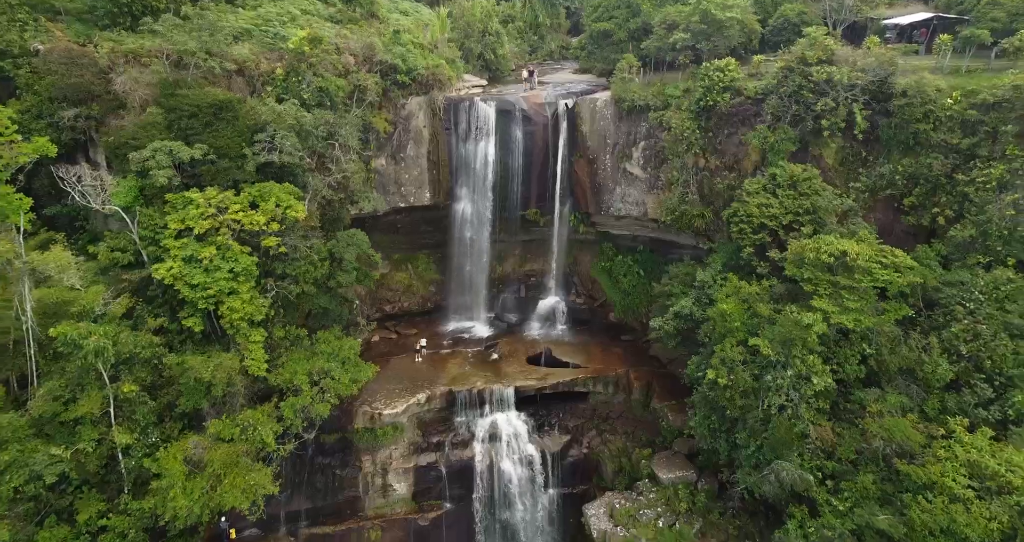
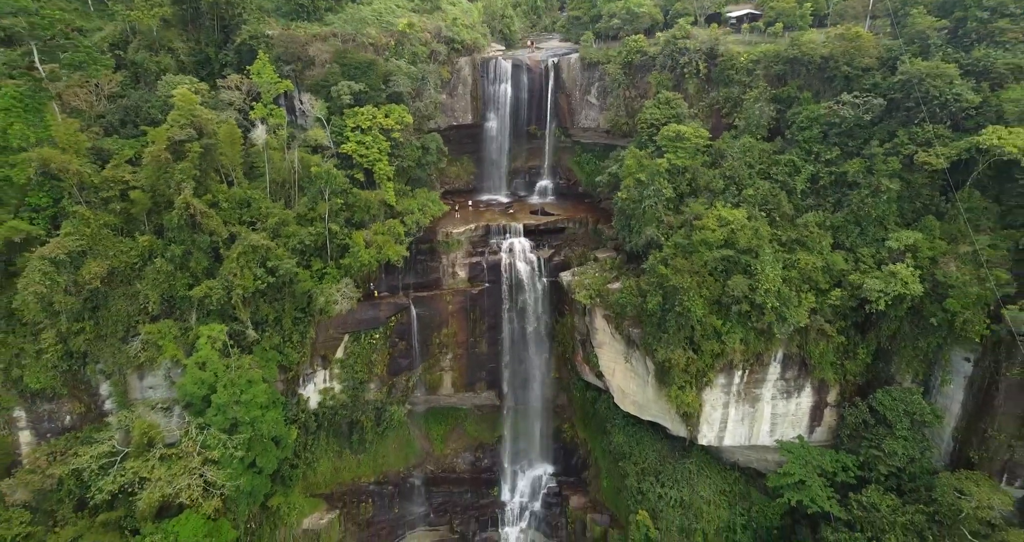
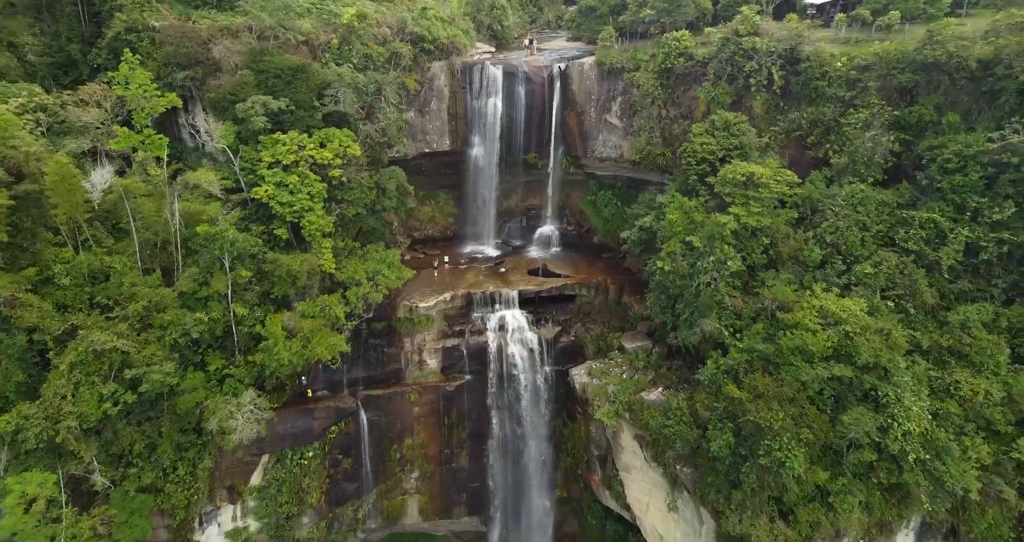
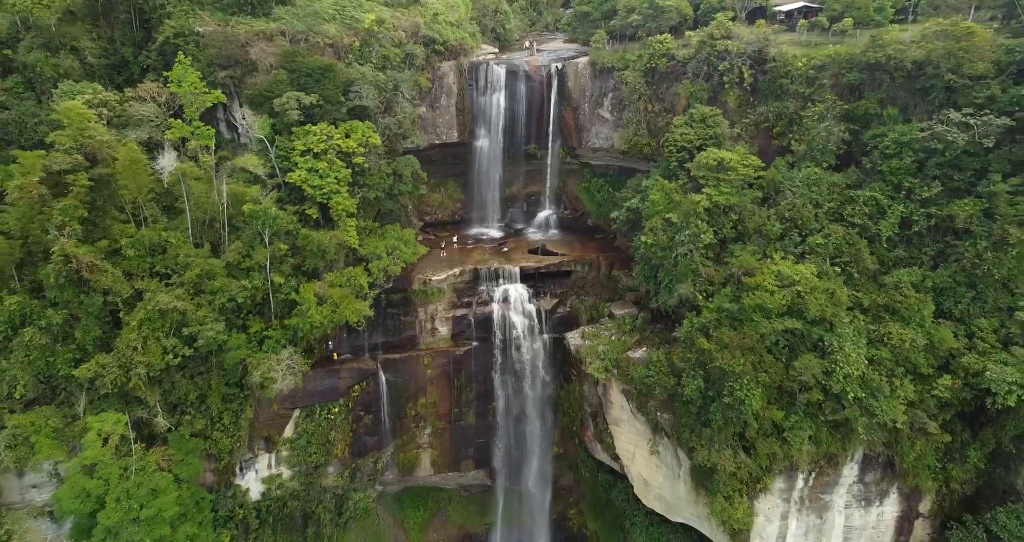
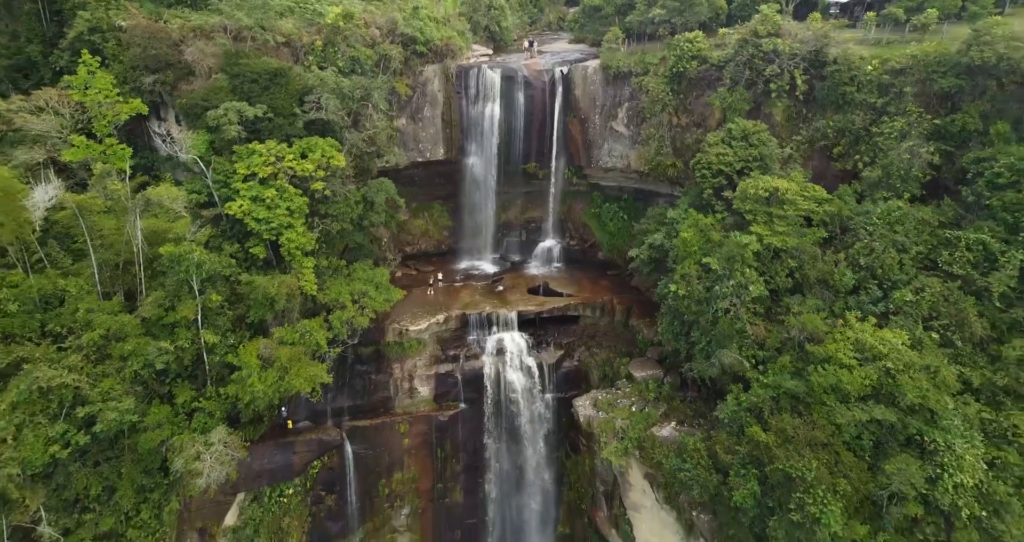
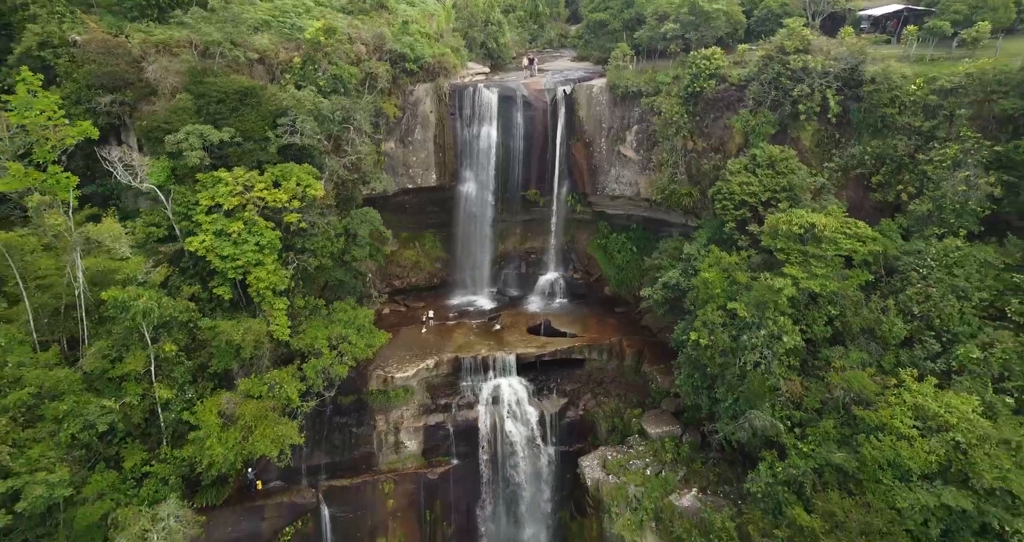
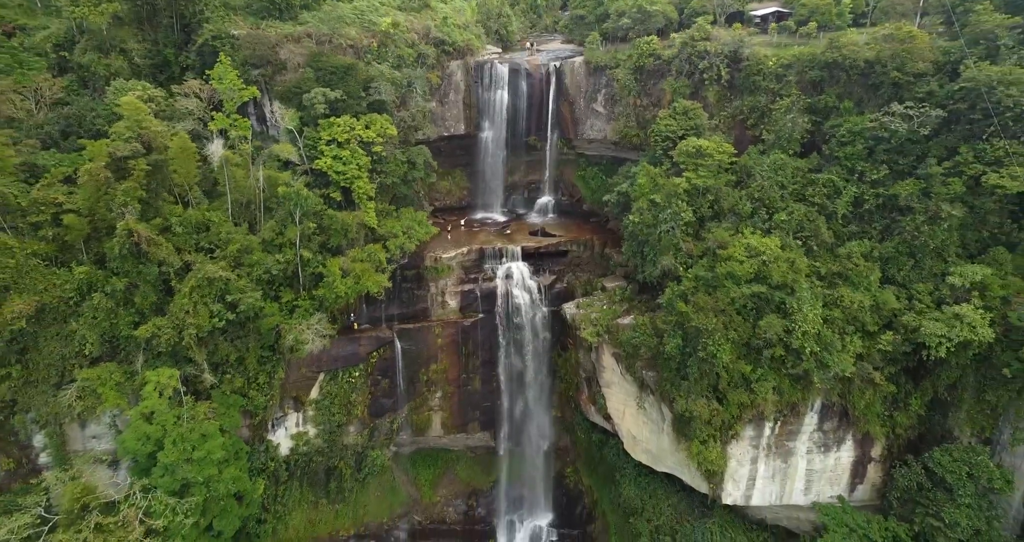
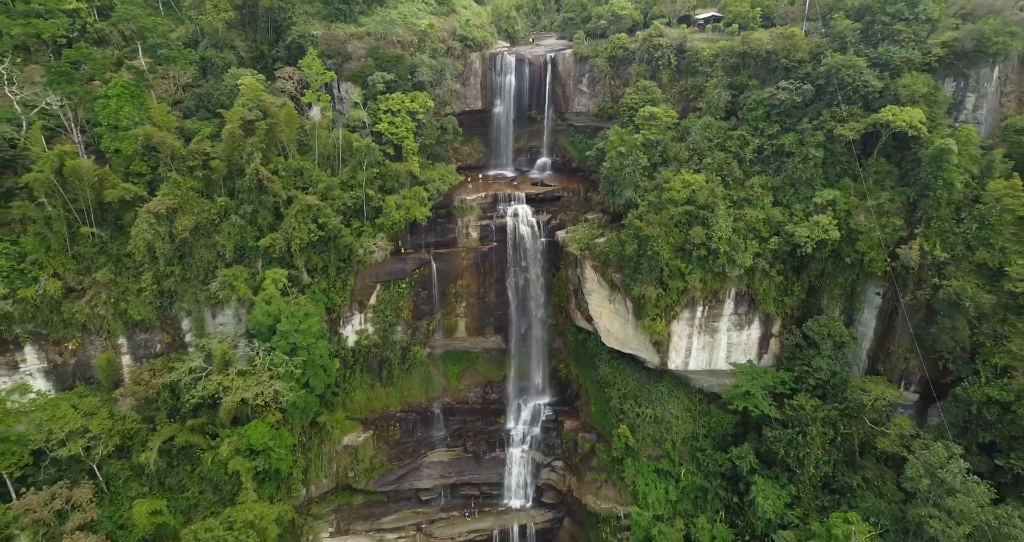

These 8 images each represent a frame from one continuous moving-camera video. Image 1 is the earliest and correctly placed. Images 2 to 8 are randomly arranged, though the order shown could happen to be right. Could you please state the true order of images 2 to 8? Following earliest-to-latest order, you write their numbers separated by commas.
6, 5, 3, 4, 7, 2, 8
